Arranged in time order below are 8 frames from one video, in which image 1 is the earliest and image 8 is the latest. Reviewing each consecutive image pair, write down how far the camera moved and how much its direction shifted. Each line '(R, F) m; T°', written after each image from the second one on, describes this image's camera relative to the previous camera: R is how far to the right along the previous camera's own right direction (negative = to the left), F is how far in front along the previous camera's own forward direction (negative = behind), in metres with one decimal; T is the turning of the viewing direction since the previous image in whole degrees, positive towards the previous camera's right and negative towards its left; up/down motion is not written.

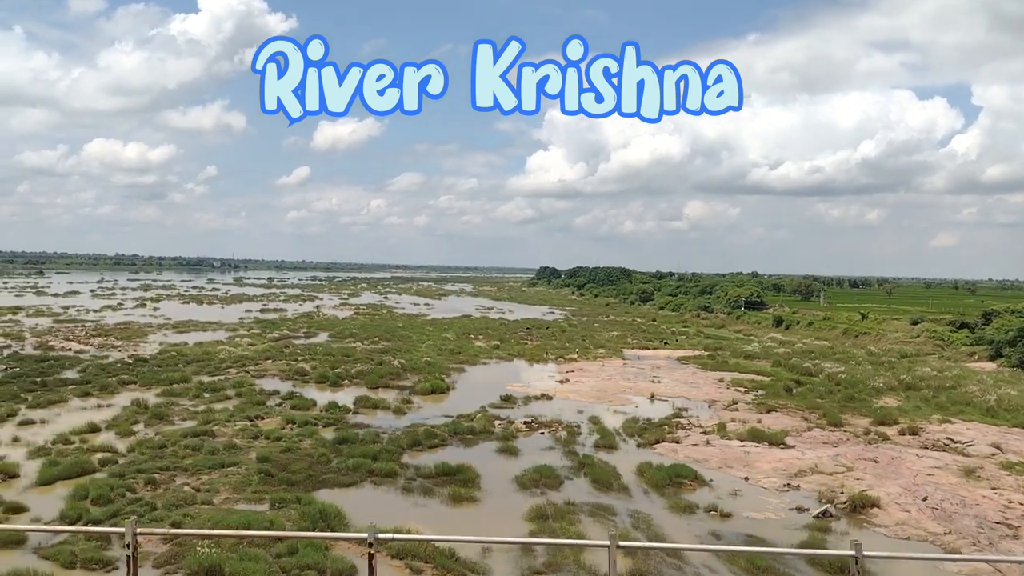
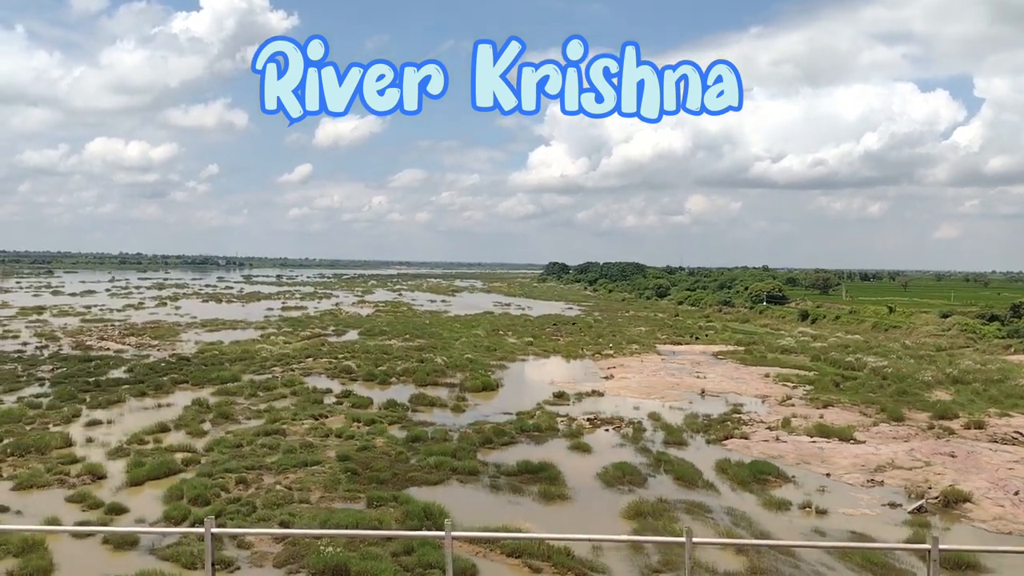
(-2.0, 0.0) m; 0°
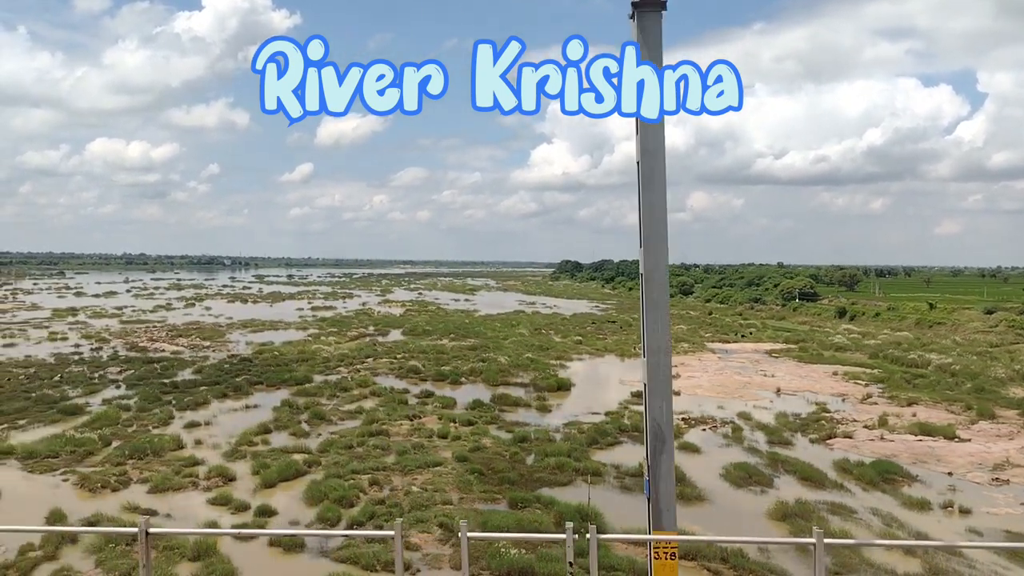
(-3.0, +0.1) m; 0°
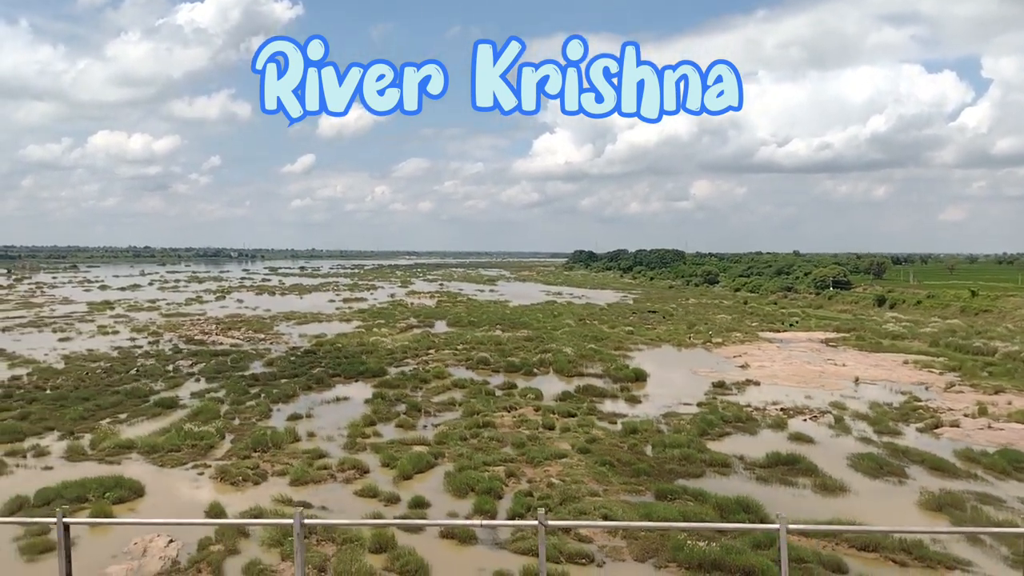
(-3.1, +0.1) m; 0°
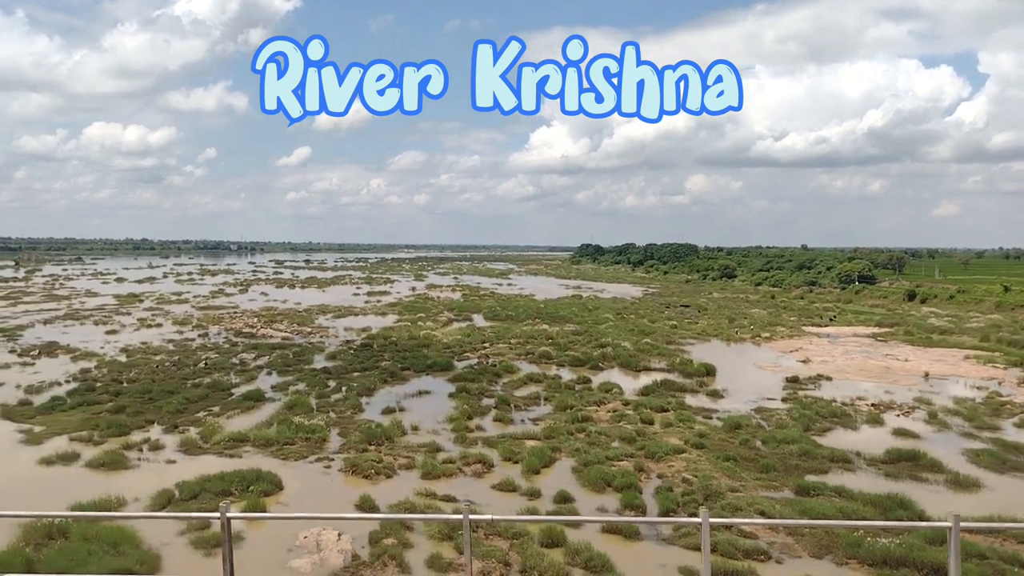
(-3.1, +0.1) m; 0°
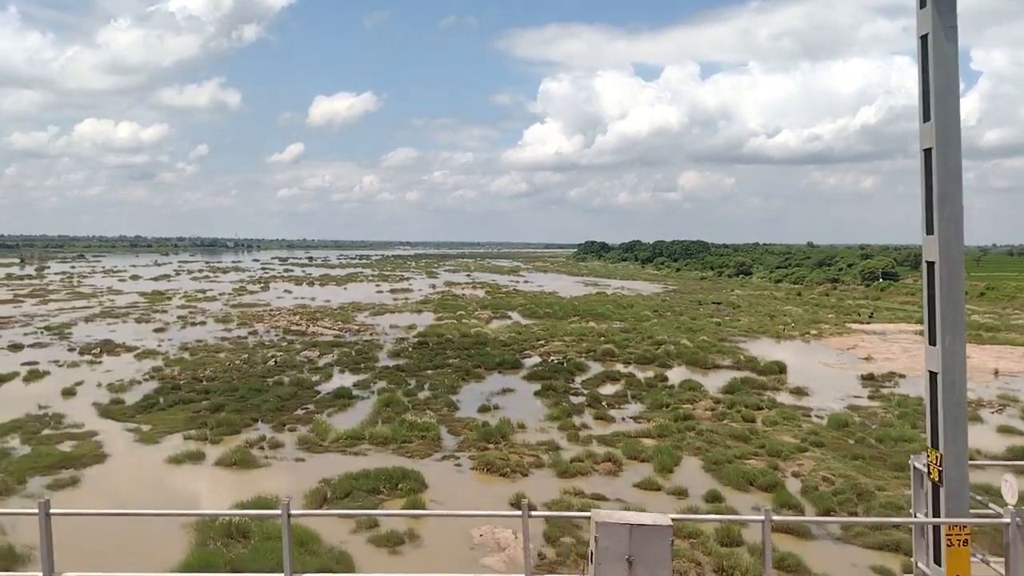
(-3.2, 0.0) m; 0°
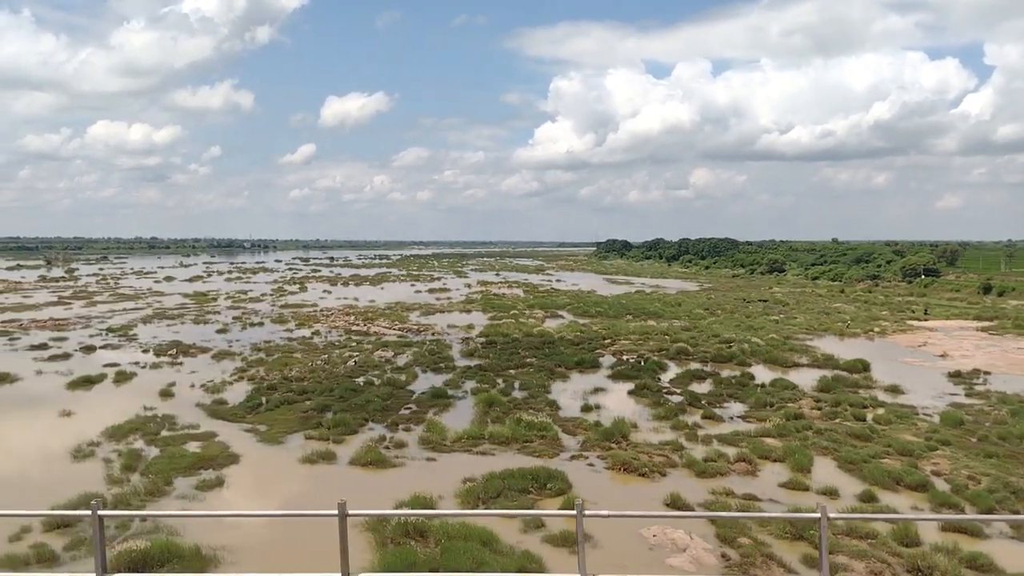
(-2.9, 0.0) m; -1°
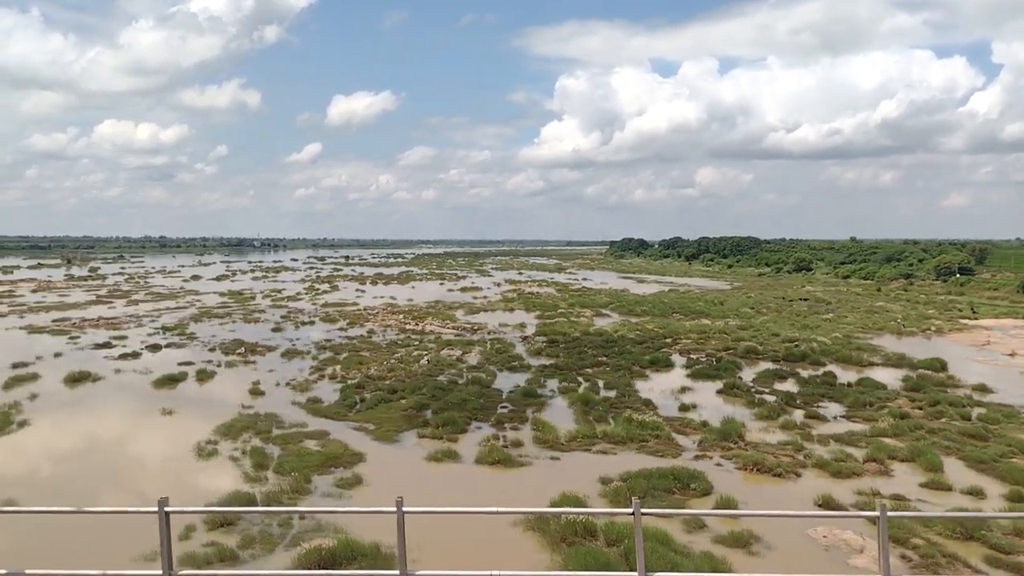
(-2.9, 0.0) m; -1°
